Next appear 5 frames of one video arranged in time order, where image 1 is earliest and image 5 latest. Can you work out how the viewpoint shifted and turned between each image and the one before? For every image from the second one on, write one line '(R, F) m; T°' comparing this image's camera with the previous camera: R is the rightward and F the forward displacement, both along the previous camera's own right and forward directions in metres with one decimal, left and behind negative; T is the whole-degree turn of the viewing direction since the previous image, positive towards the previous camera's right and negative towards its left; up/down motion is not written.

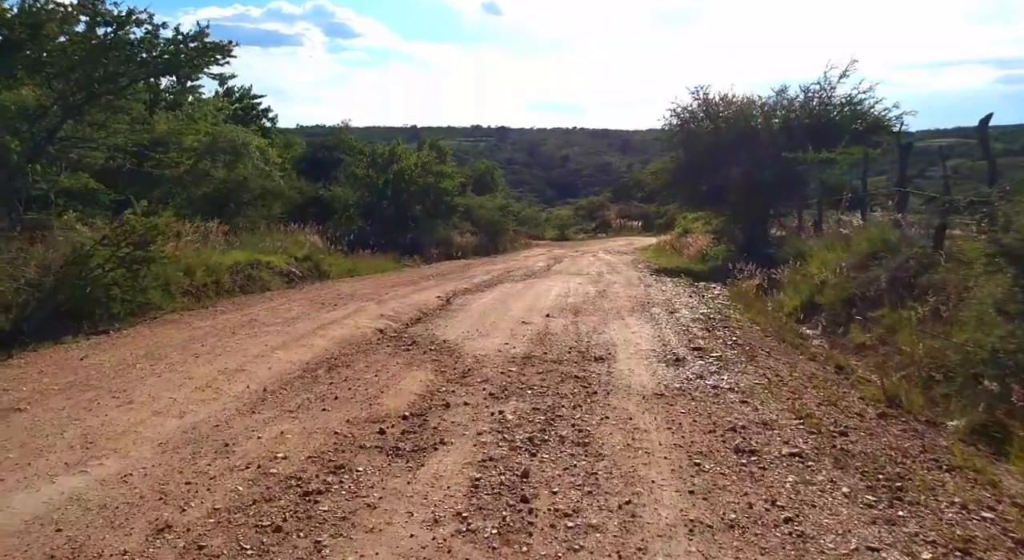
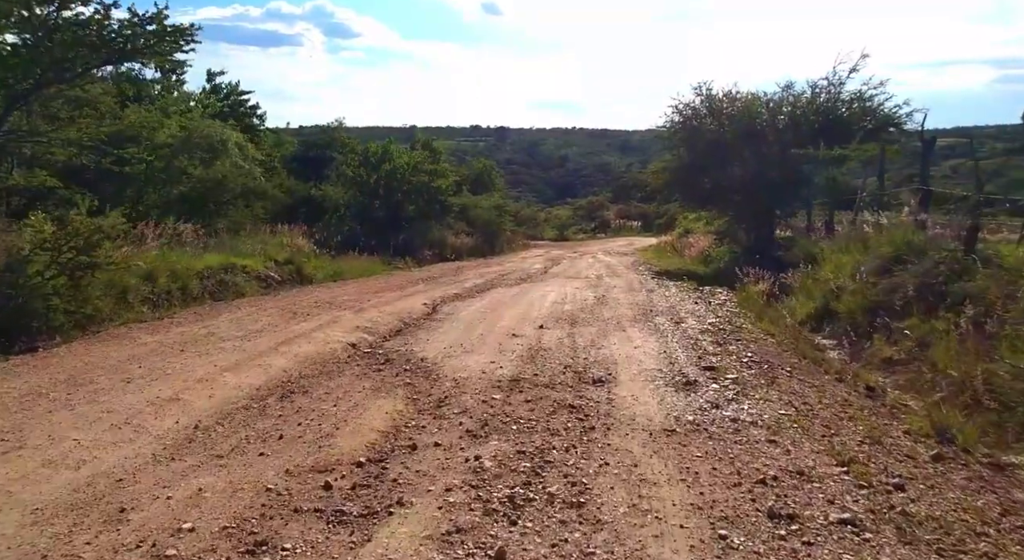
(+0.1, +1.0) m; 0°
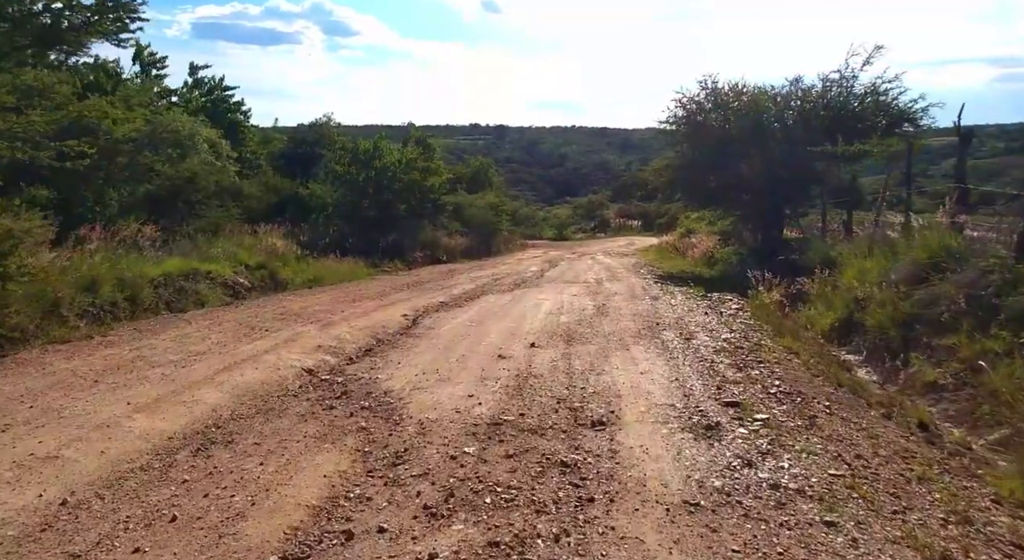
(+0.1, +1.2) m; 0°
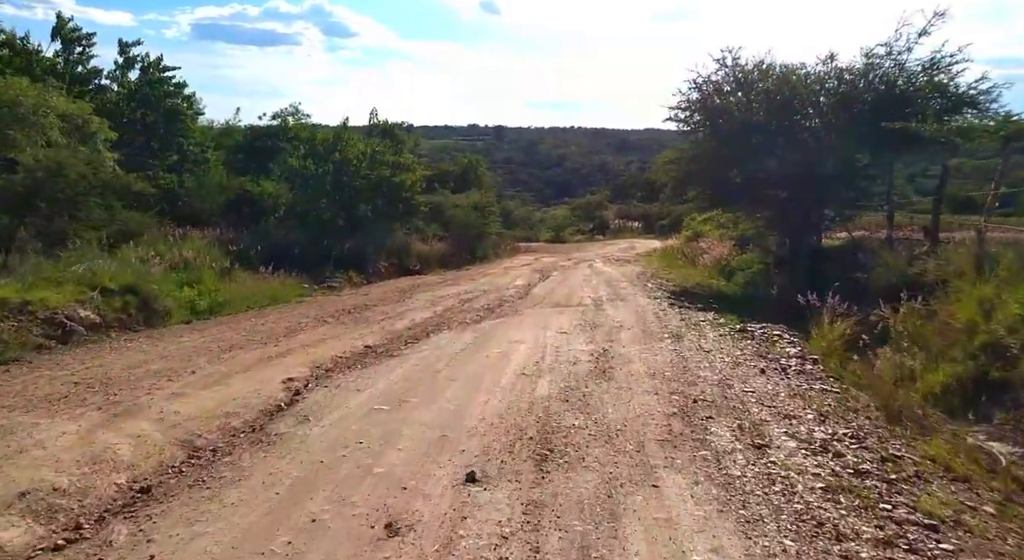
(+0.5, +4.0) m; 0°
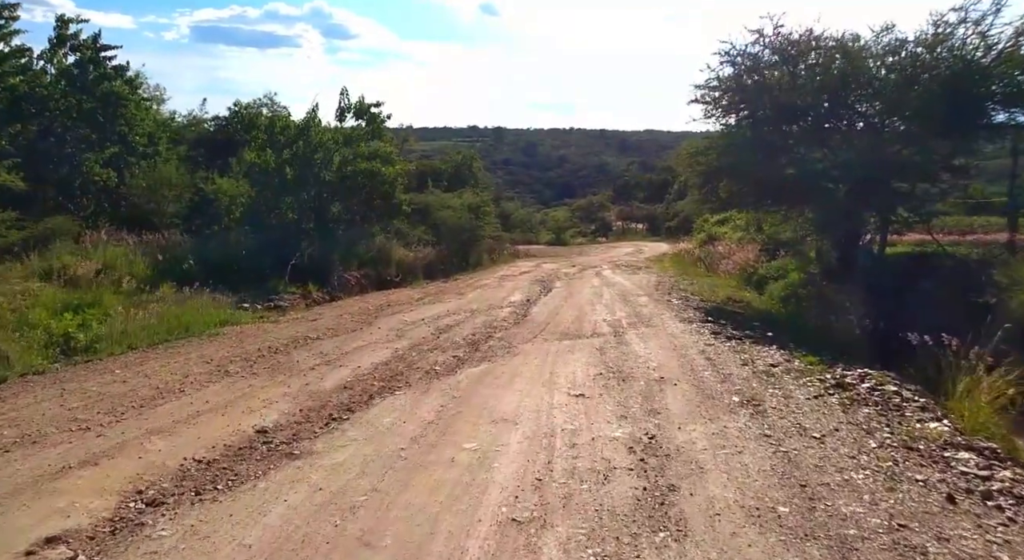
(+0.1, +3.4) m; 0°
